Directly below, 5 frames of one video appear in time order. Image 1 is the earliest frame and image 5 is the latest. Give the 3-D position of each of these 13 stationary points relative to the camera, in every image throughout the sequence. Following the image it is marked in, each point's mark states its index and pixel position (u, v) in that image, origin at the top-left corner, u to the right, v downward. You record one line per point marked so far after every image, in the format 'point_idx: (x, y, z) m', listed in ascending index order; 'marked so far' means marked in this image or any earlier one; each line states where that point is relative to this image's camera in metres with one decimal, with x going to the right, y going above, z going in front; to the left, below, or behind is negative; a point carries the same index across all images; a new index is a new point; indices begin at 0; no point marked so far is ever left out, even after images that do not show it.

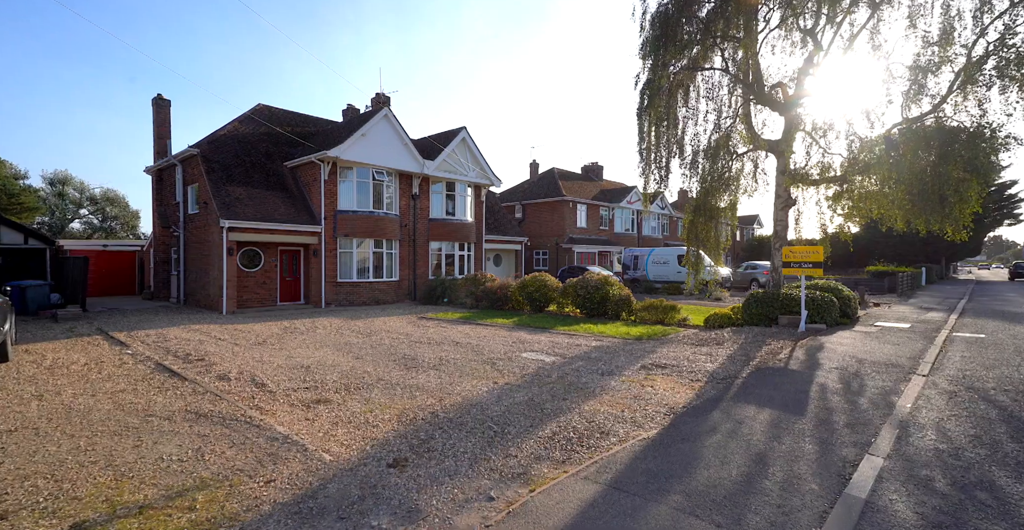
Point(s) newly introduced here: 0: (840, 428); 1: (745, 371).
0: (+3.1, -1.6, +4.8) m
1: (+3.3, -1.5, +7.2) m
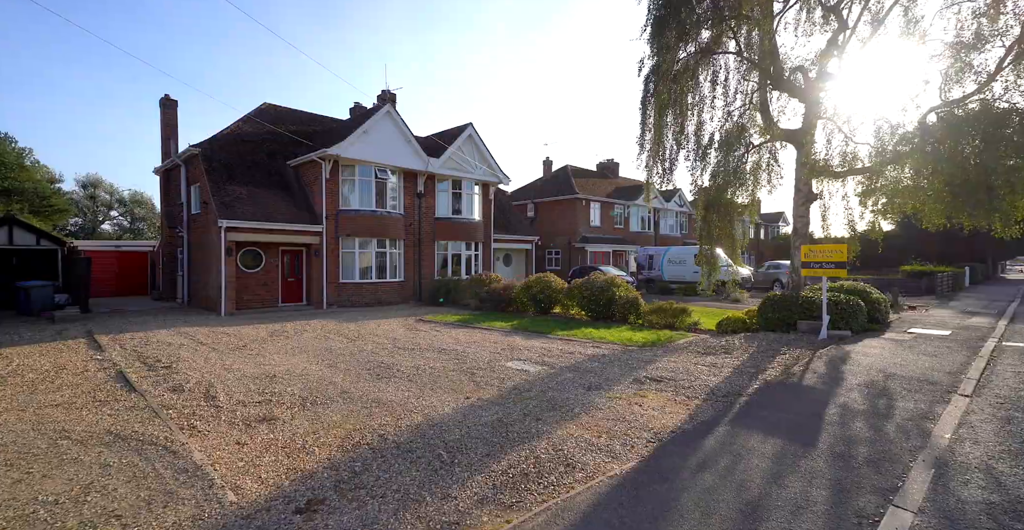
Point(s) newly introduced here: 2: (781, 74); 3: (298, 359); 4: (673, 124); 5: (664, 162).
0: (+2.7, -1.6, +3.9) m
1: (+3.0, -1.5, +6.3) m
2: (+6.2, +4.4, +11.5) m
3: (-3.8, -1.7, +9.0) m
4: (+3.6, +3.2, +11.4) m
5: (+3.5, +2.4, +11.5) m
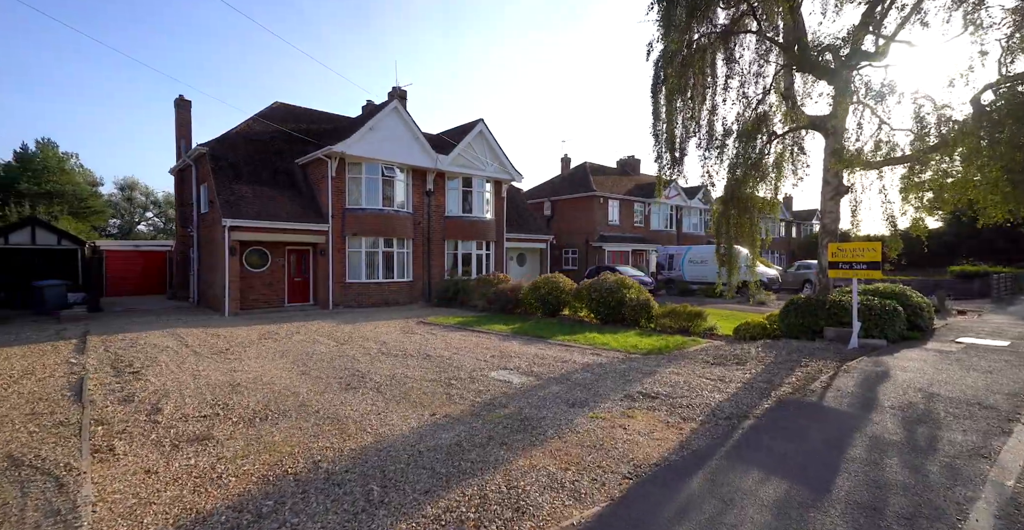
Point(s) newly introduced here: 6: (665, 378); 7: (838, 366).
0: (+2.3, -1.6, +3.0) m
1: (+2.7, -1.5, +5.4) m
2: (+6.1, +4.4, +10.5) m
3: (-4.0, -1.7, +8.4) m
4: (+3.6, +3.2, +10.5) m
5: (+3.4, +2.4, +10.6) m
6: (+2.0, -1.5, +6.7) m
7: (+4.6, -1.4, +7.1) m
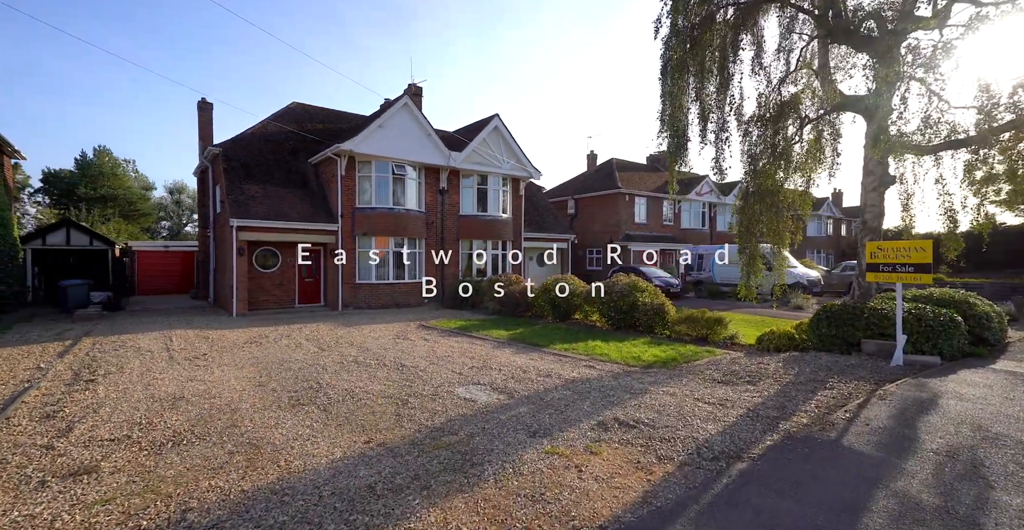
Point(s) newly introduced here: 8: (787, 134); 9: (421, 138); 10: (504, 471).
0: (+1.5, -1.6, +2.0) m
1: (+2.2, -1.5, +4.3) m
2: (+6.0, +4.3, +9.1) m
3: (-4.3, -1.7, +7.8) m
4: (+3.4, +3.2, +9.3) m
5: (+3.3, +2.4, +9.4) m
6: (+1.6, -1.5, +5.7) m
7: (+4.2, -1.4, +5.8) m
8: (+5.3, +2.6, +9.8) m
9: (-3.4, +4.9, +19.3) m
10: (-0.1, -1.6, +4.0) m
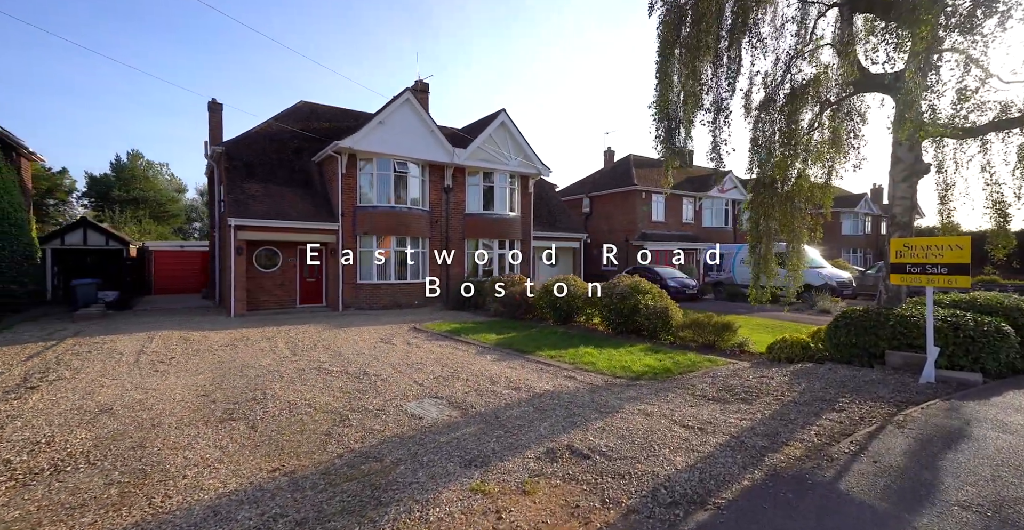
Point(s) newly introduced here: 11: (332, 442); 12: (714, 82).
0: (+0.8, -1.6, +1.2) m
1: (+1.6, -1.5, +3.4) m
2: (+5.6, +4.4, +8.0) m
3: (-4.6, -1.7, +7.3) m
4: (+3.1, +3.2, +8.4) m
5: (+3.0, +2.4, +8.5) m
6: (+1.1, -1.5, +4.8) m
7: (+3.6, -1.4, +4.9) m
8: (+5.1, +2.6, +8.8) m
9: (-3.2, +4.9, +18.8) m
10: (-0.7, -1.6, +3.3) m
11: (-1.7, -1.6, +4.7) m
12: (+3.4, +3.0, +8.3) m
